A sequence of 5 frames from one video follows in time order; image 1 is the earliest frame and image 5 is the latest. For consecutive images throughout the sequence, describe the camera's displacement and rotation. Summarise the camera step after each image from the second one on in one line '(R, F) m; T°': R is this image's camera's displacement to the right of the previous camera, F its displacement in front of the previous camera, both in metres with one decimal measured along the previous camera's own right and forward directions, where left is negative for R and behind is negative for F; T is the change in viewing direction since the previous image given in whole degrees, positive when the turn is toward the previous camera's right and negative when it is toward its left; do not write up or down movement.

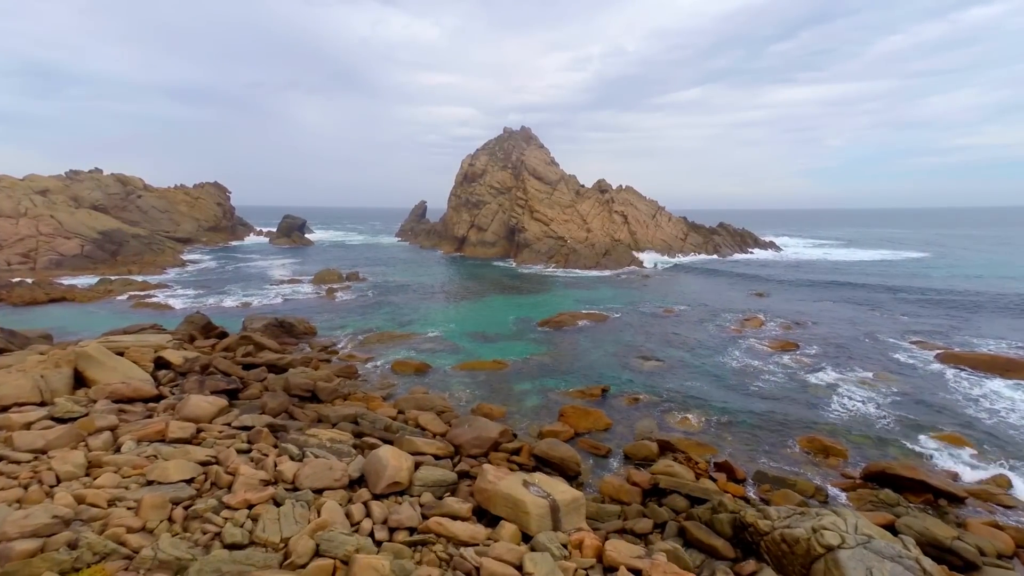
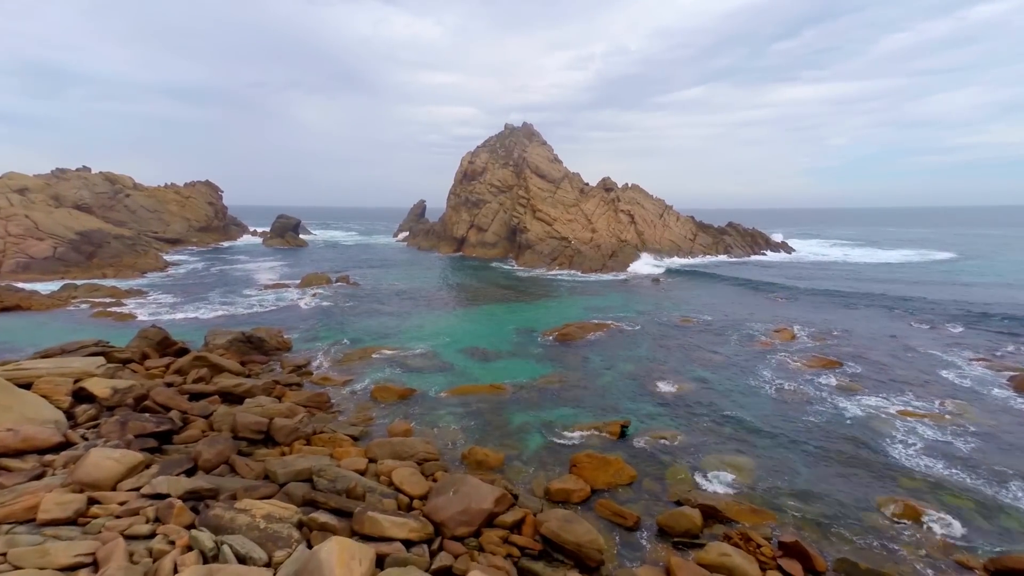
(0.0, +3.2) m; 0°
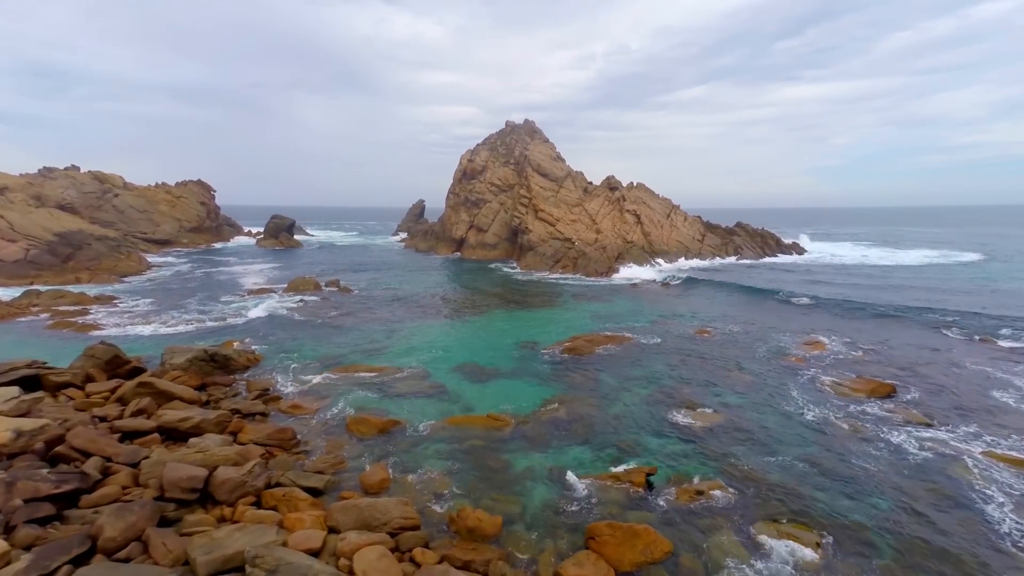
(0.0, +2.9) m; 0°
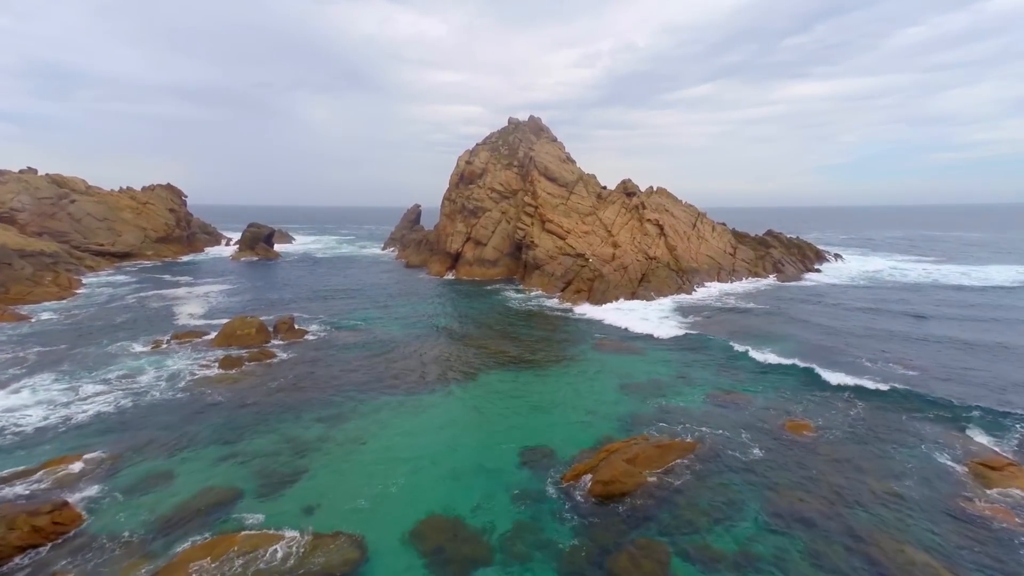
(+0.2, +9.5) m; -1°
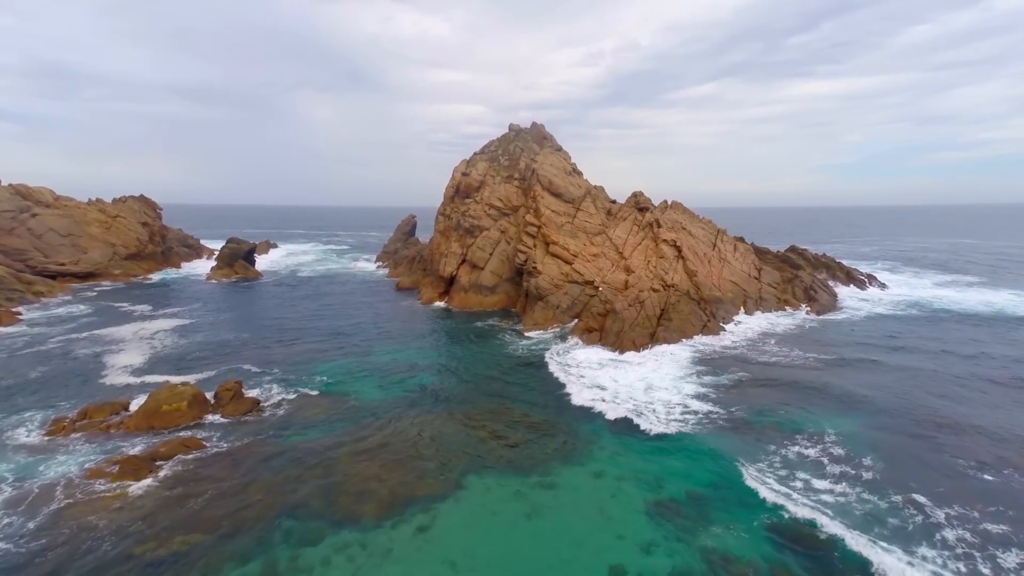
(+0.3, +6.4) m; 0°
